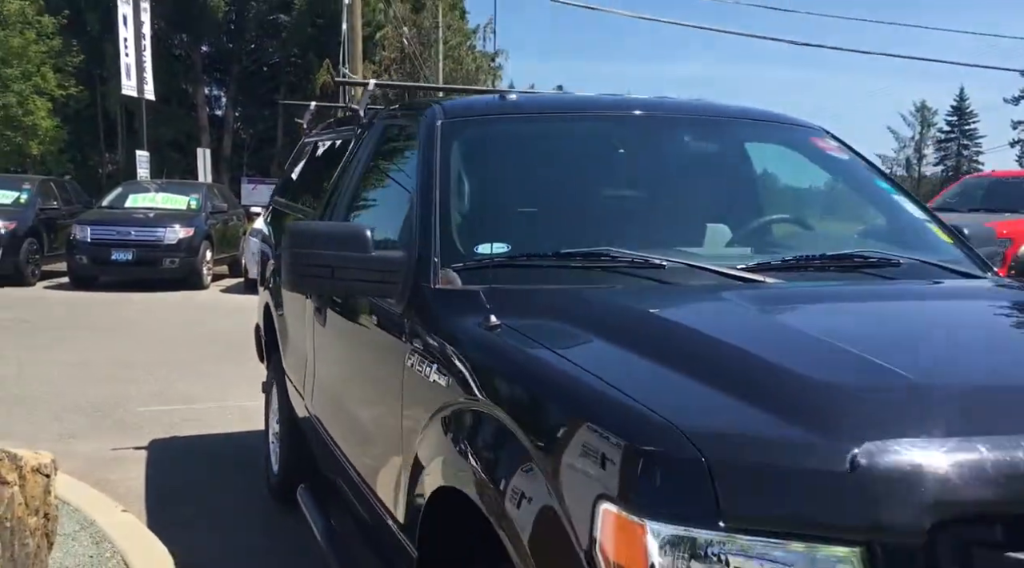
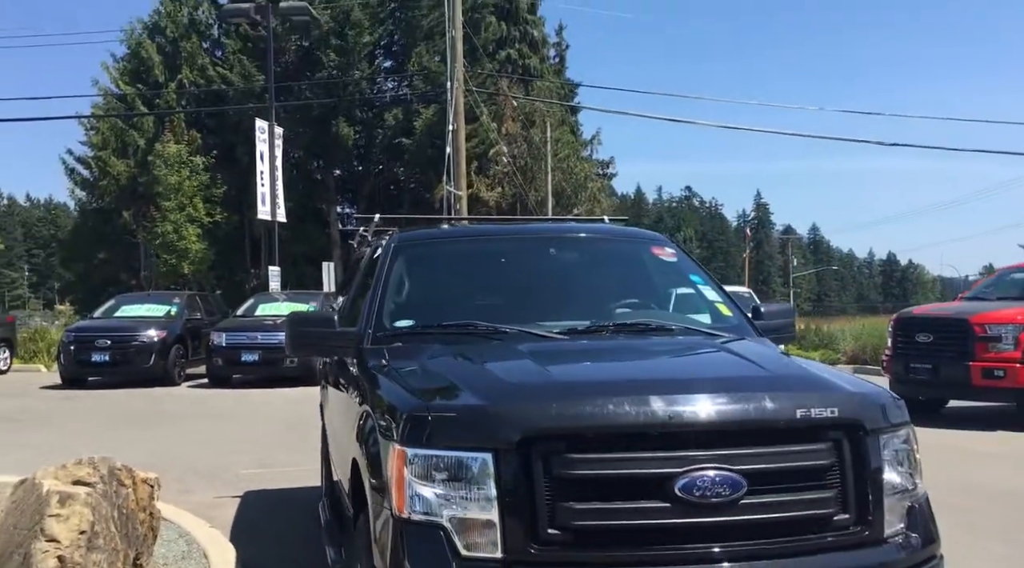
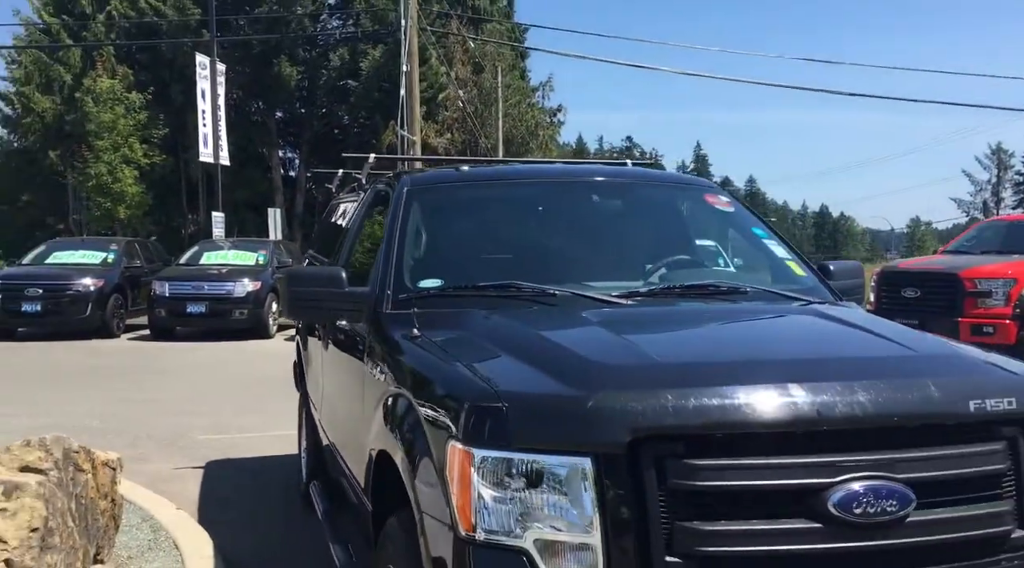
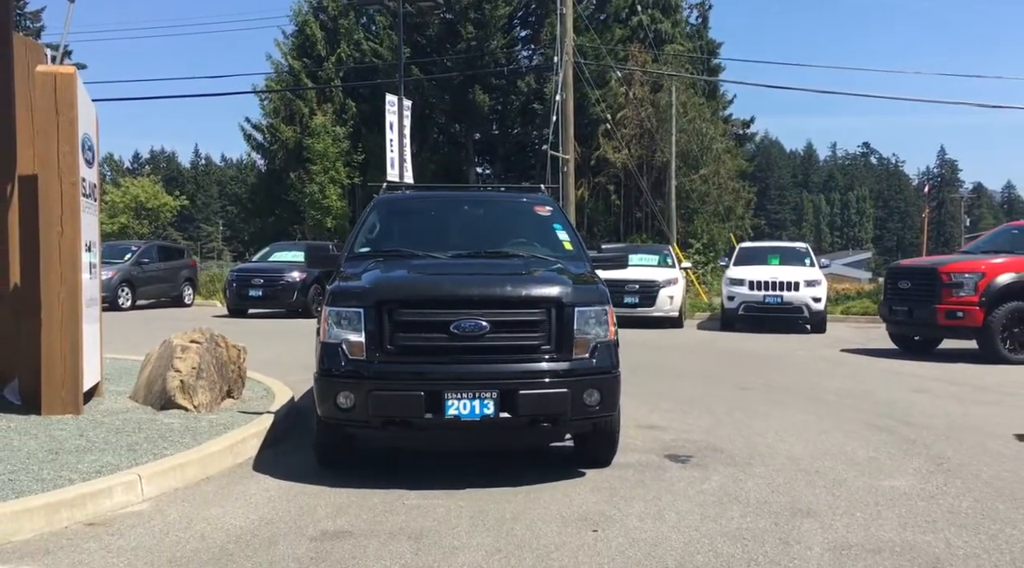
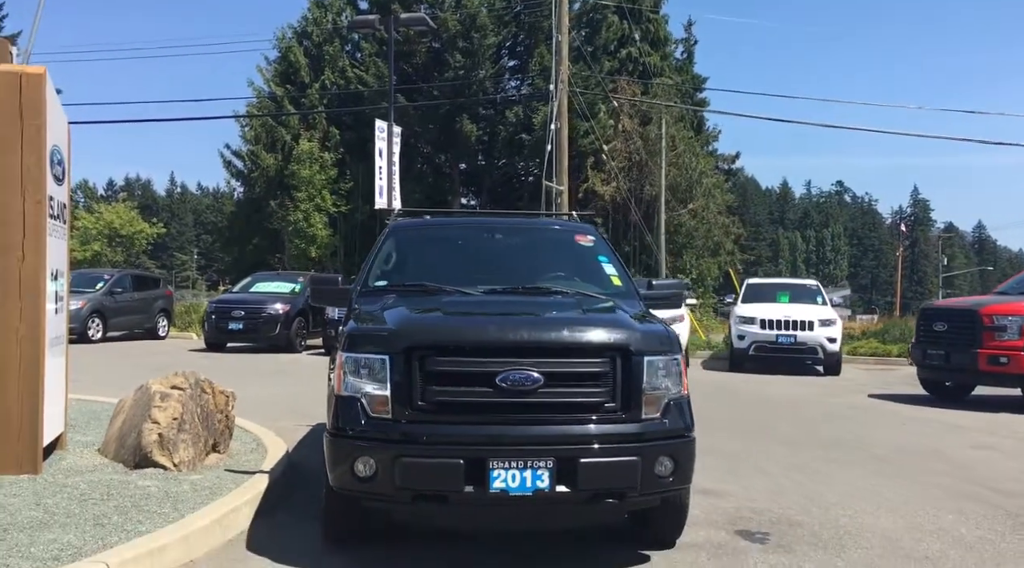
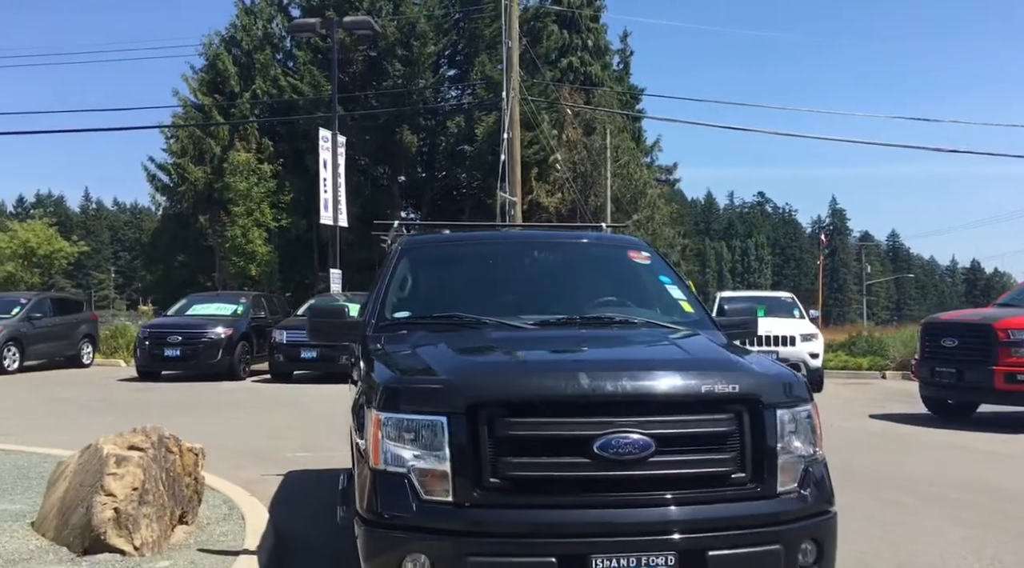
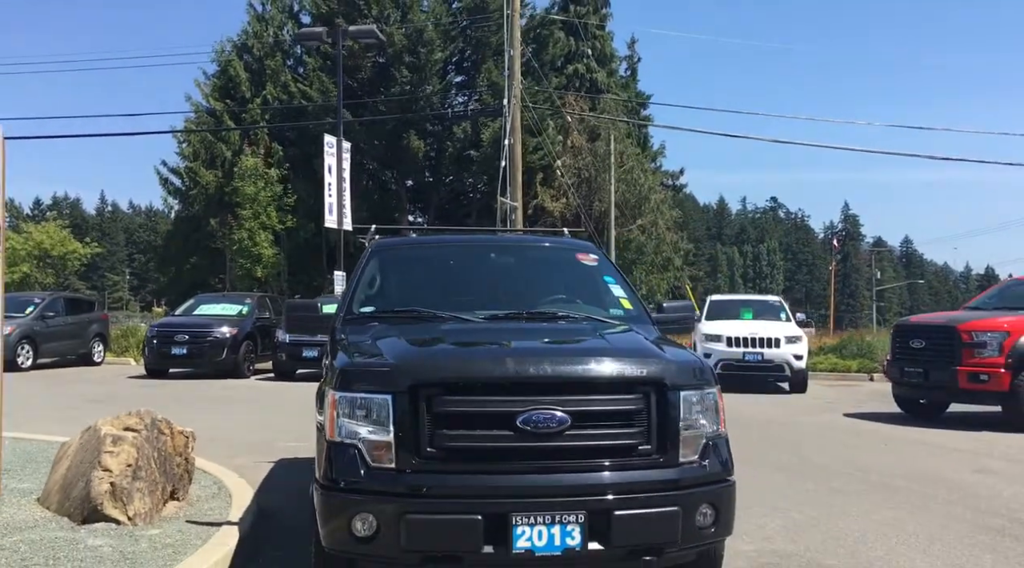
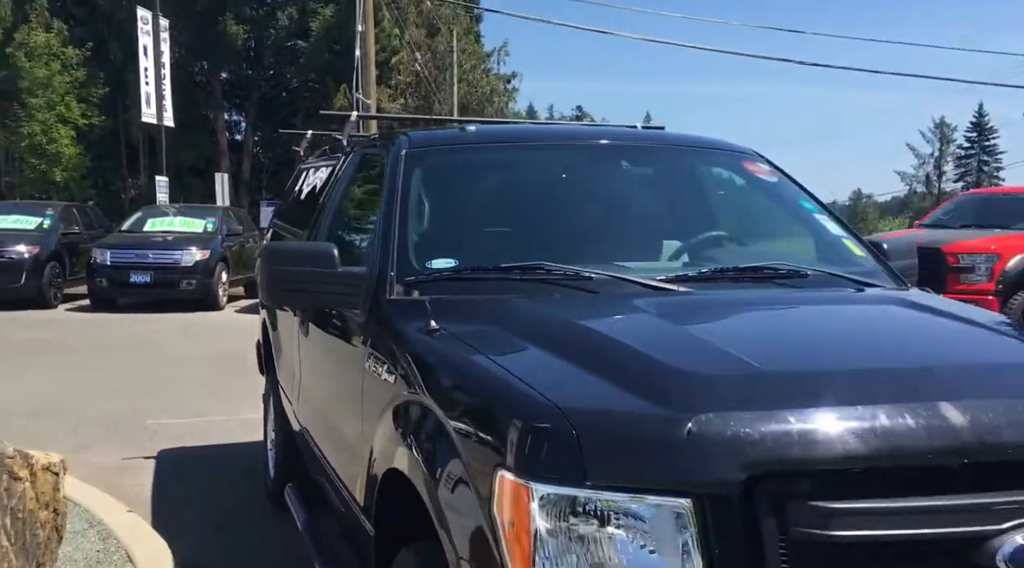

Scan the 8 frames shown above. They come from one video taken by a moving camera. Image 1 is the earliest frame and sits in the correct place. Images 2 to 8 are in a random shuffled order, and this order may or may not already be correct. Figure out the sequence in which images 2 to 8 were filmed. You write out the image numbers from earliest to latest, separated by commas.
8, 3, 2, 6, 7, 5, 4
